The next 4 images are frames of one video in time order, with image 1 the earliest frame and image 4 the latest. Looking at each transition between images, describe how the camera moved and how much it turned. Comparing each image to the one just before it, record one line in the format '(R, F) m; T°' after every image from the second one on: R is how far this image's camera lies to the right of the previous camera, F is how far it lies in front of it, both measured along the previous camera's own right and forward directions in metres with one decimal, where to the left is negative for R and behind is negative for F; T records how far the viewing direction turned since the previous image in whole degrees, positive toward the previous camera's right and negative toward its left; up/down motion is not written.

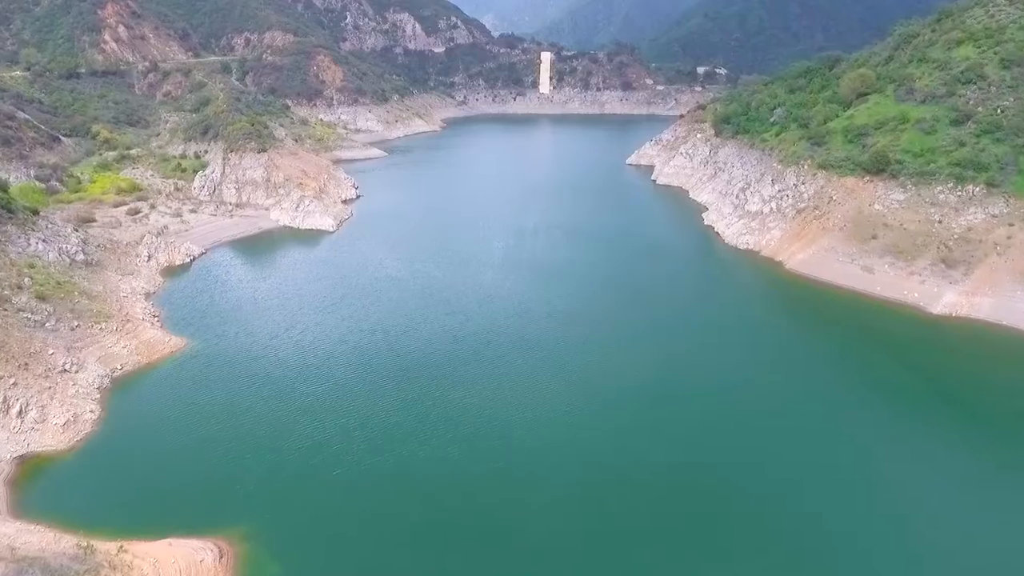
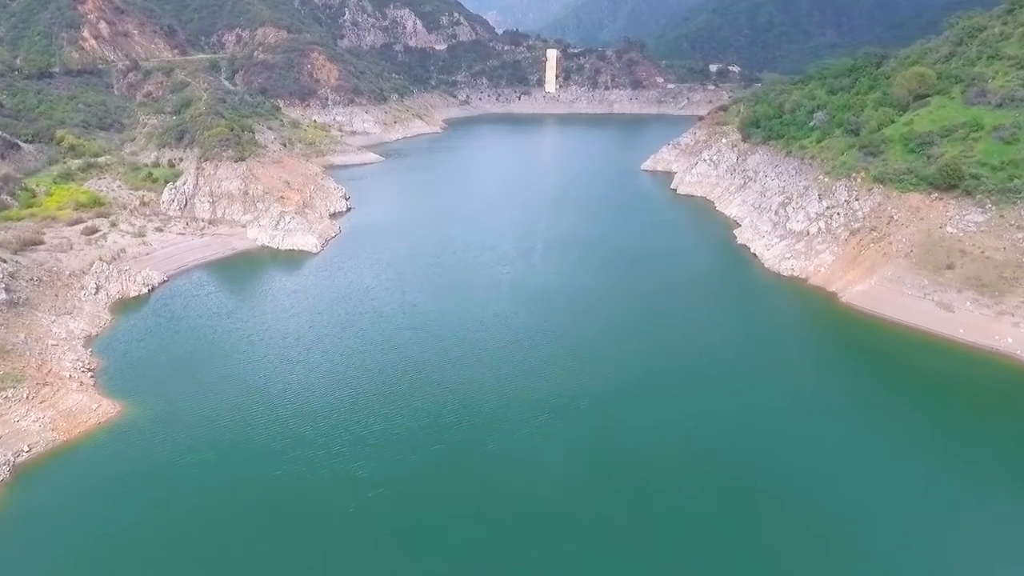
(-0.3, +6.5) m; 0°
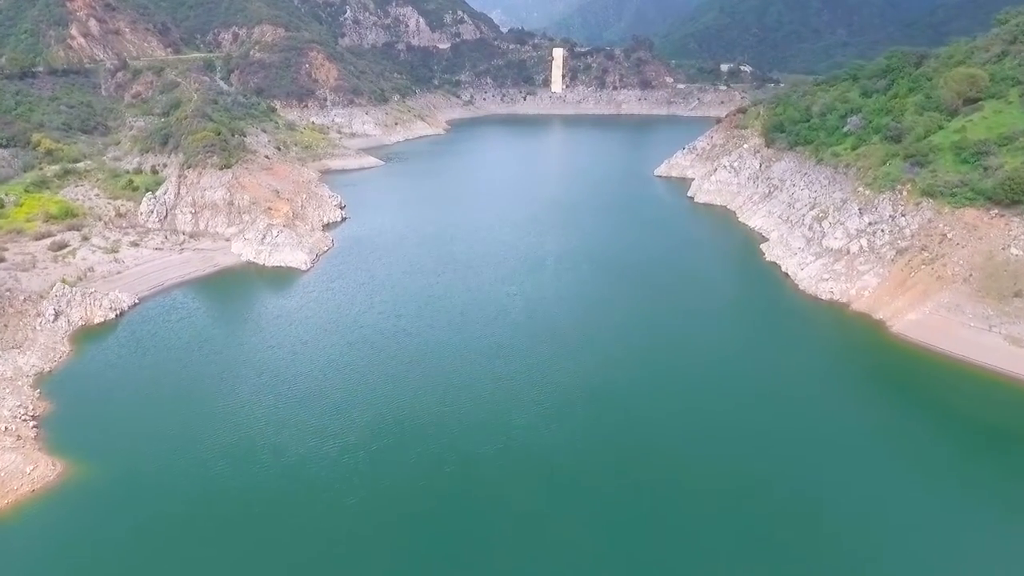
(-0.3, +4.2) m; 0°
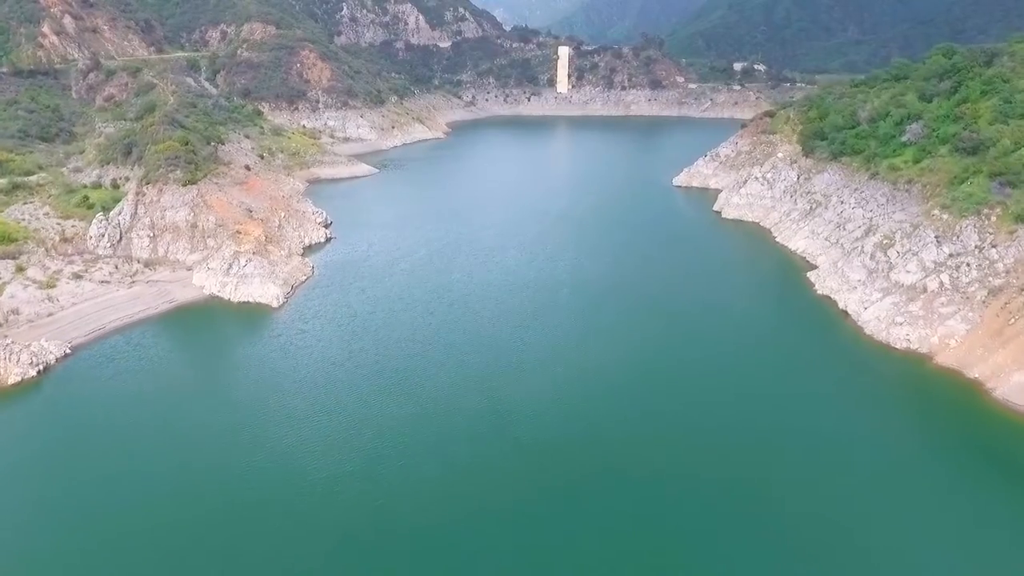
(-0.3, +6.7) m; 0°
